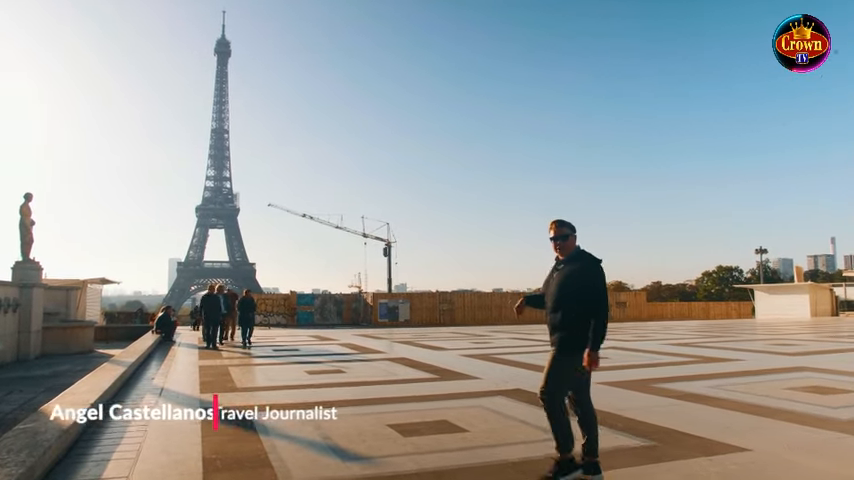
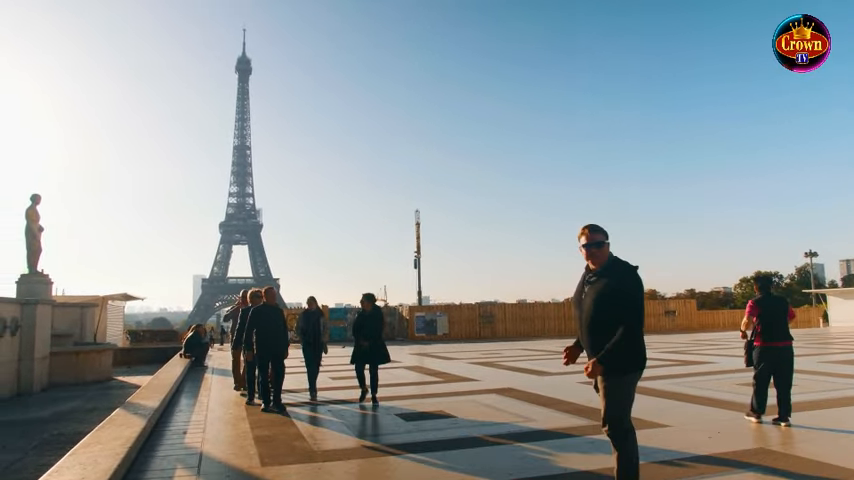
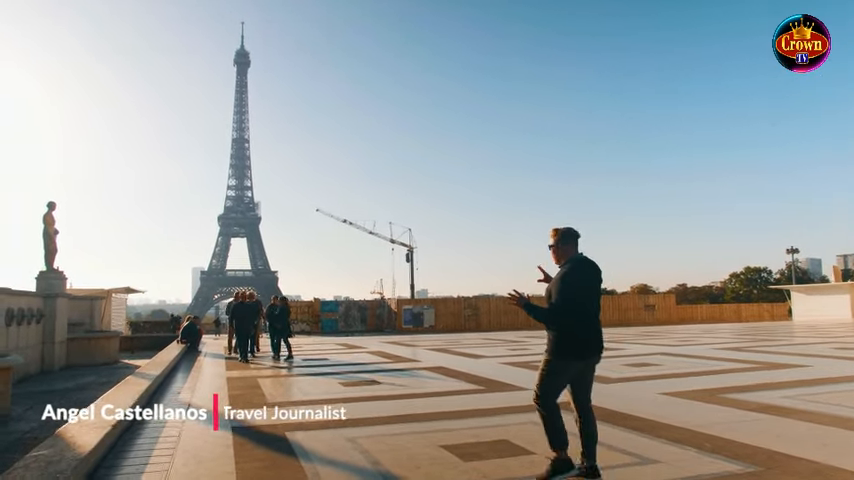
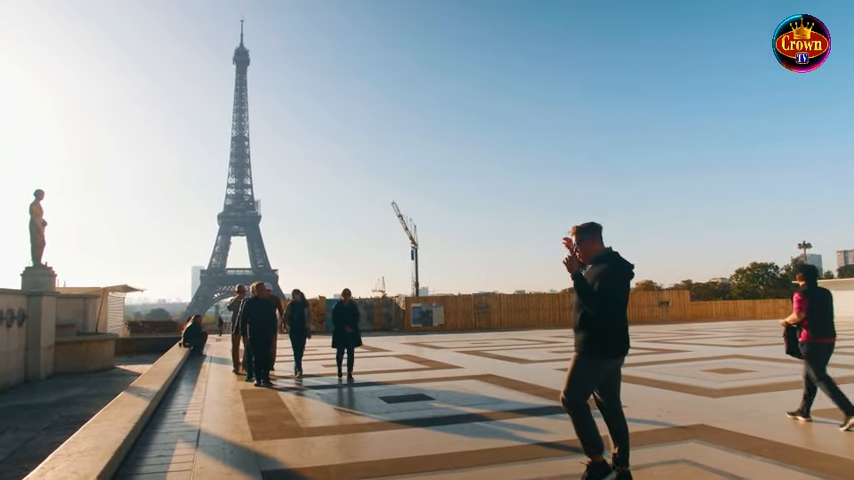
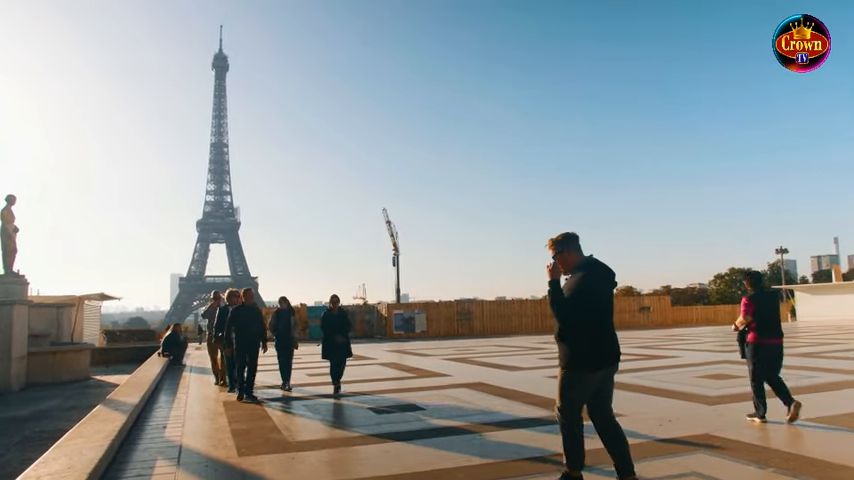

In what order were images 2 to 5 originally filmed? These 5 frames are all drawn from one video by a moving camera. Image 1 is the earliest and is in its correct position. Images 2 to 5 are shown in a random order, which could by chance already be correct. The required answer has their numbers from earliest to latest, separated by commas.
3, 4, 5, 2
